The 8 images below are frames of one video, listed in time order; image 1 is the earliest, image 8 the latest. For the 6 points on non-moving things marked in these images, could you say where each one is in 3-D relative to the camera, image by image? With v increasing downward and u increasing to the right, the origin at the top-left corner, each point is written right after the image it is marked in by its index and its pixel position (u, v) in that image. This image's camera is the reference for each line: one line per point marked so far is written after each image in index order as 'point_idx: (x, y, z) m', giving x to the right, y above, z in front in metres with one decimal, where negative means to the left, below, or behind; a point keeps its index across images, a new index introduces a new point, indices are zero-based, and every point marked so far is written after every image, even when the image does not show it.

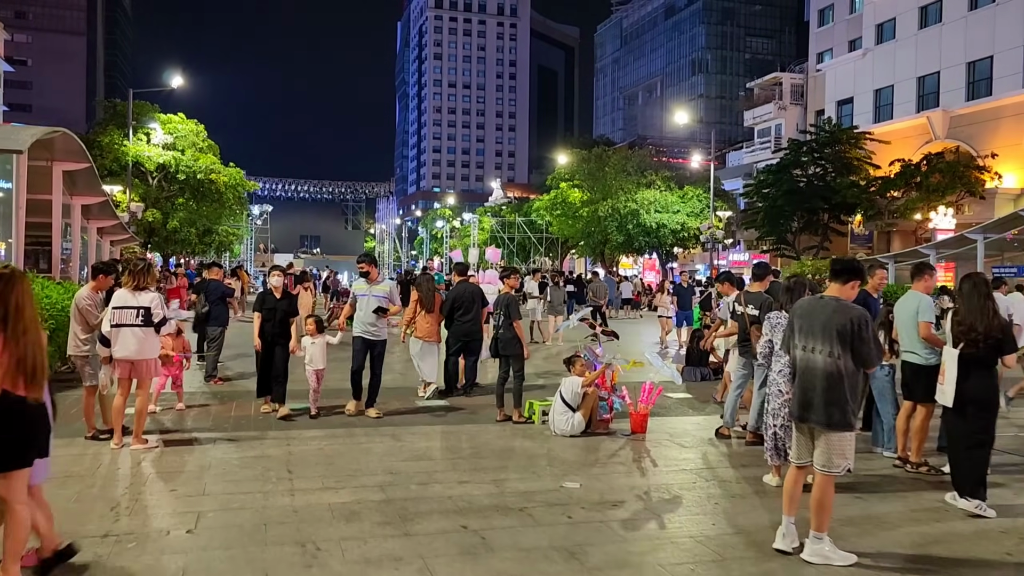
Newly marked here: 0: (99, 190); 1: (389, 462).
0: (-8.2, +2.0, +16.6) m
1: (-1.0, -1.5, +6.9) m
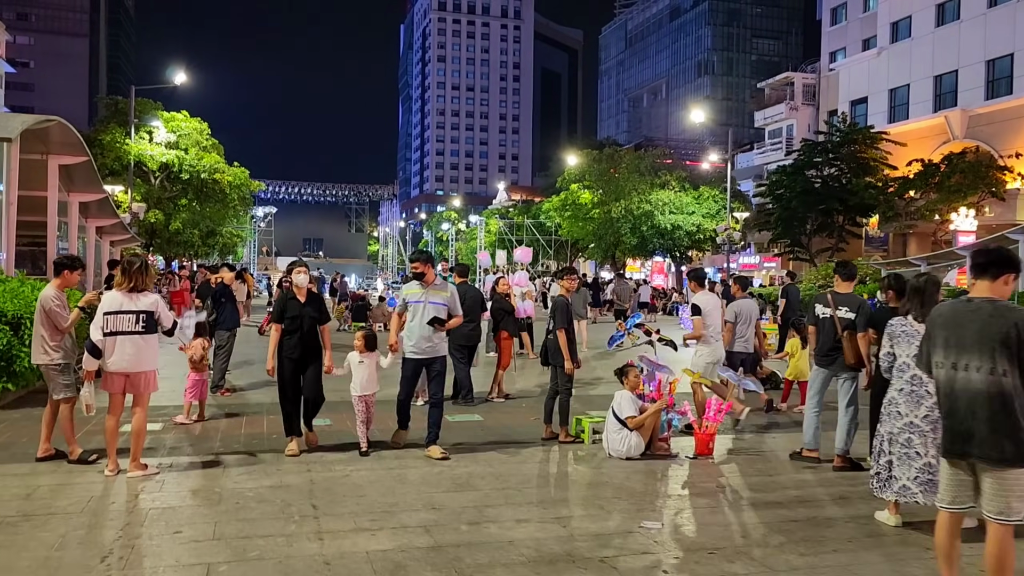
0: (-7.8, +1.9, +15.6) m
1: (-0.6, -1.5, +5.9) m
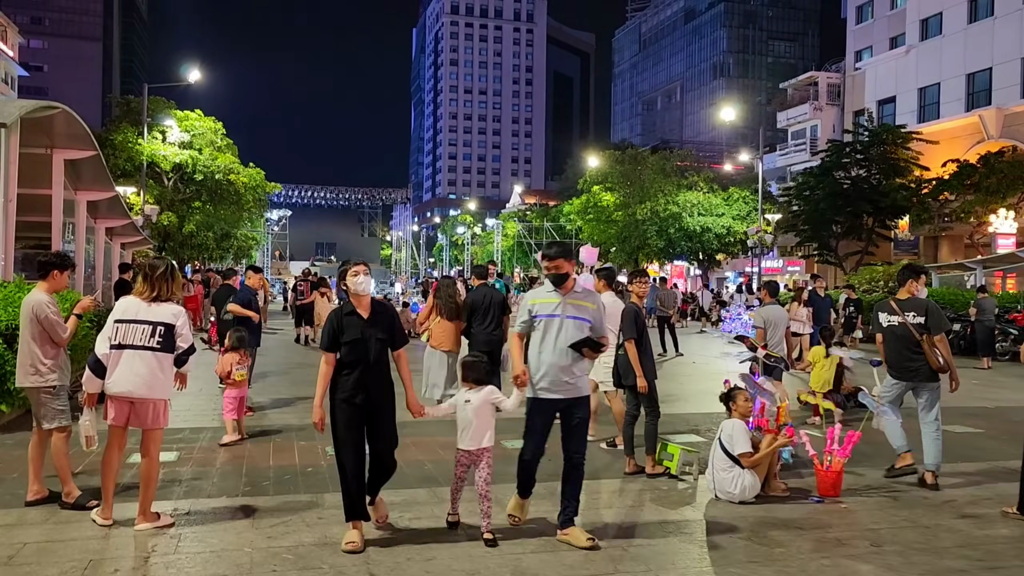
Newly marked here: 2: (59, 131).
0: (-7.1, +1.8, +14.4) m
1: (0.0, -1.5, +4.7) m
2: (-6.5, +2.3, +11.9) m
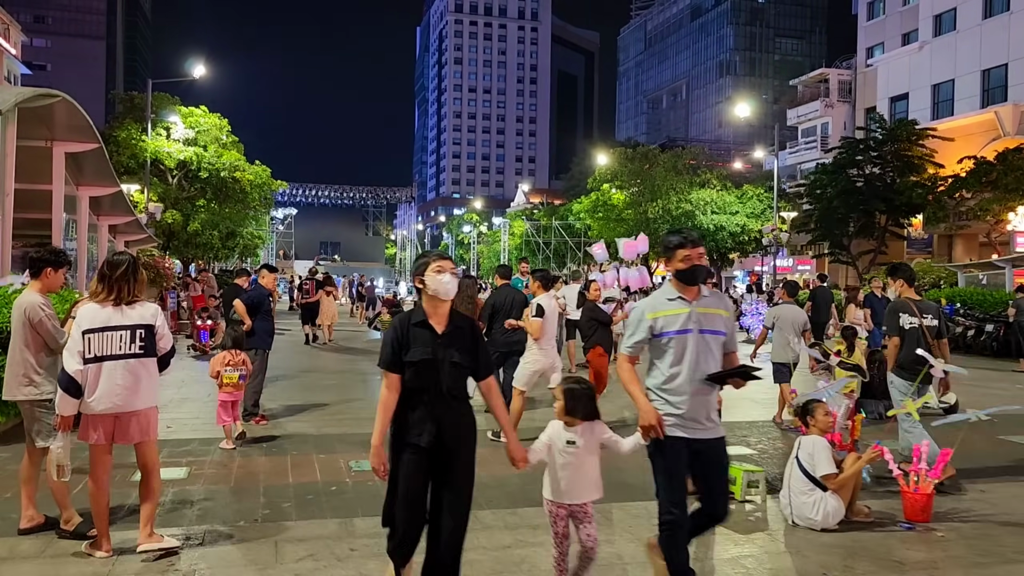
0: (-6.7, +1.8, +13.8) m
1: (+0.4, -1.5, +4.0) m
2: (-6.1, +2.3, +11.2) m
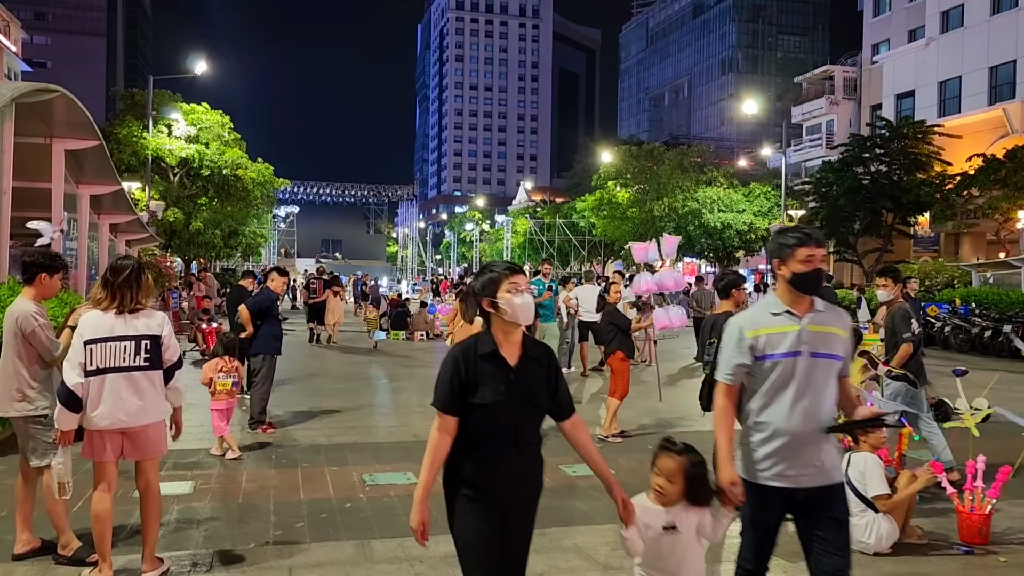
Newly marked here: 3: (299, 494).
0: (-6.5, +1.8, +13.5) m
1: (+0.5, -1.6, +3.7) m
2: (-6.0, +2.2, +10.9) m
3: (-1.6, -1.5, +6.1) m
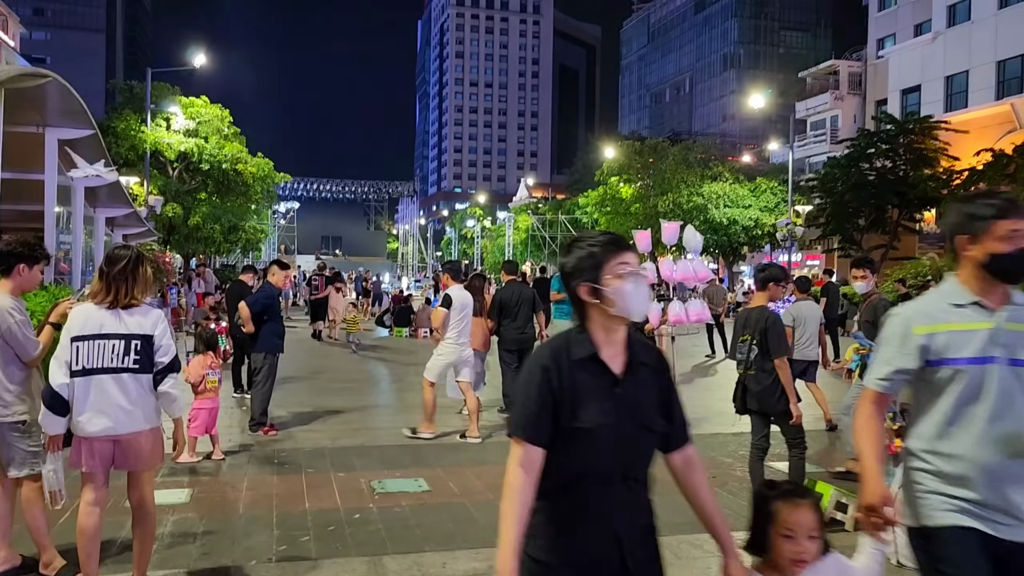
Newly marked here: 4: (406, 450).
0: (-6.4, +1.9, +13.0) m
1: (+0.7, -1.5, +3.2) m
2: (-5.8, +2.3, +10.4) m
3: (-1.4, -1.5, +5.7) m
4: (-1.0, -1.5, +7.5) m
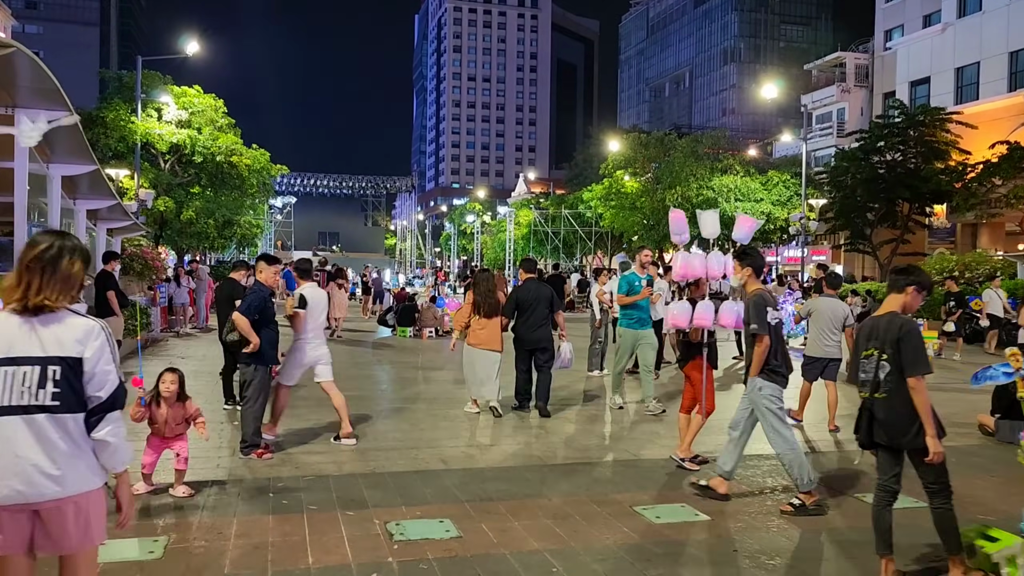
0: (-6.1, +1.9, +11.9) m
1: (+1.0, -1.5, +2.1) m
2: (-5.5, +2.3, +9.3) m
3: (-1.1, -1.5, +4.5) m
4: (-0.7, -1.5, +6.4) m
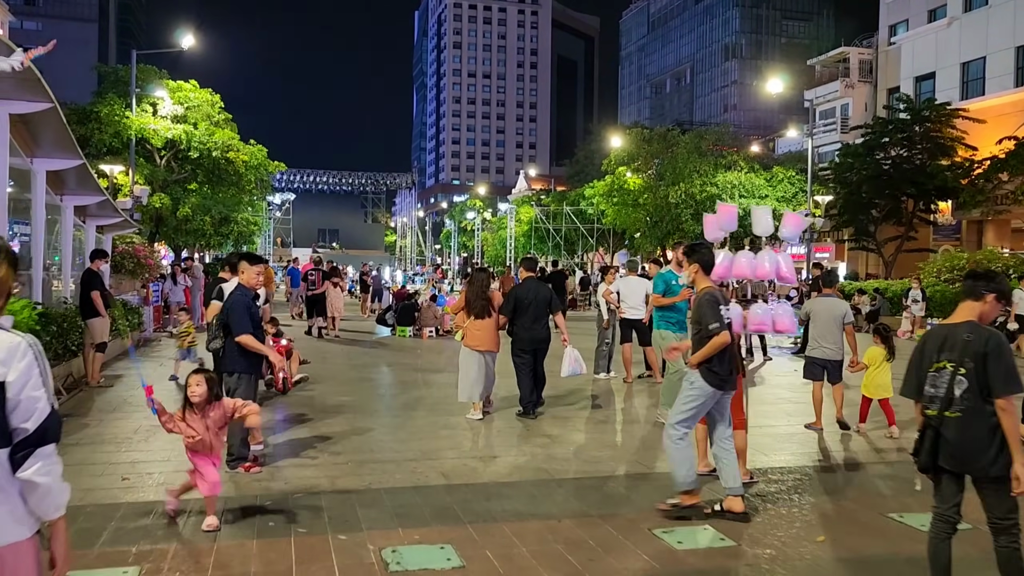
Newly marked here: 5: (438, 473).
0: (-6.0, +1.9, +11.4) m
1: (+1.0, -1.6, +1.6) m
2: (-5.5, +2.3, +8.8) m
3: (-1.1, -1.5, +4.1) m
4: (-0.6, -1.5, +5.9) m
5: (-0.6, -1.5, +6.6) m
